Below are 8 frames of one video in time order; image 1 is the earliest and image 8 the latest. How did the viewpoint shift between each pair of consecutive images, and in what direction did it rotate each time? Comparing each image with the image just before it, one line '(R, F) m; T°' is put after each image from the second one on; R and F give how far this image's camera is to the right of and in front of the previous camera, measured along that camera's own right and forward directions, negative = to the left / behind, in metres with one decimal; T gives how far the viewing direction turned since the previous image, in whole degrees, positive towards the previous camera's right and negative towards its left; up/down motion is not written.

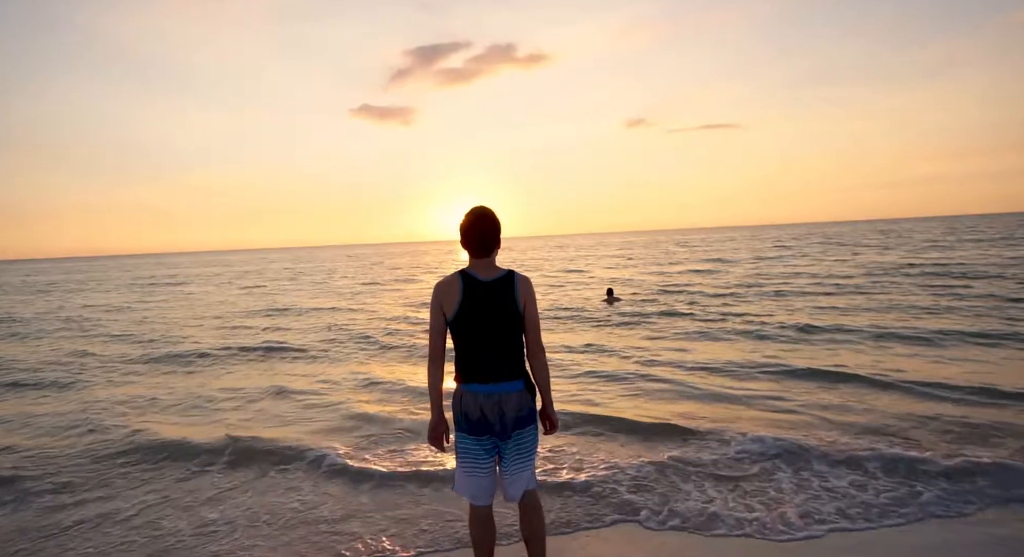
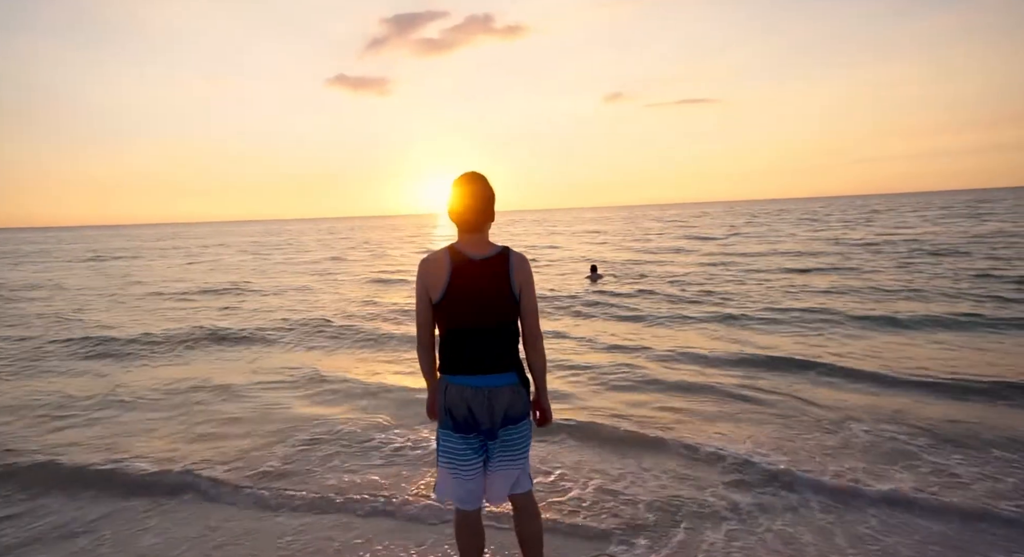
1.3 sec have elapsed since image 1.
(-0.1, +0.6) m; +2°
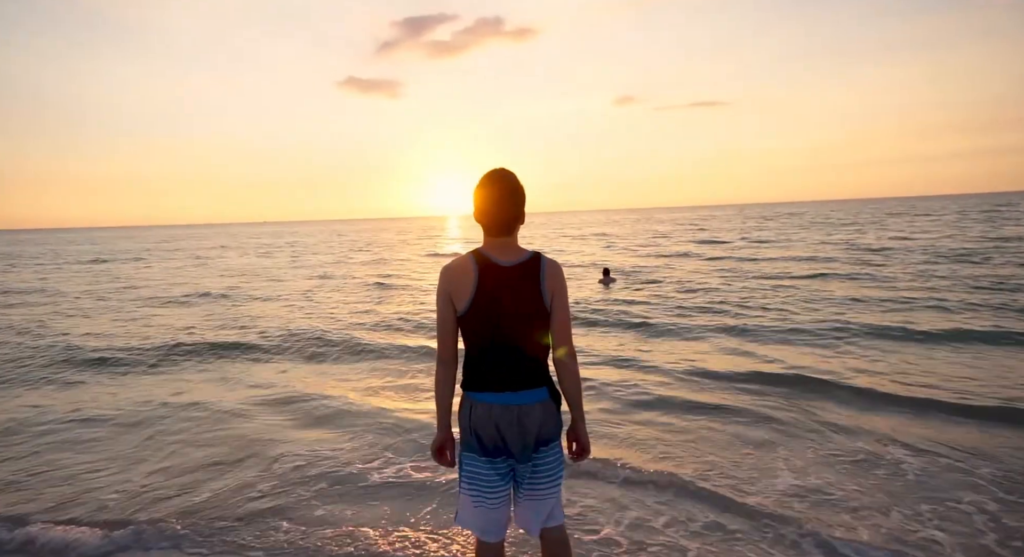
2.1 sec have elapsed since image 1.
(-0.2, +0.5) m; -1°
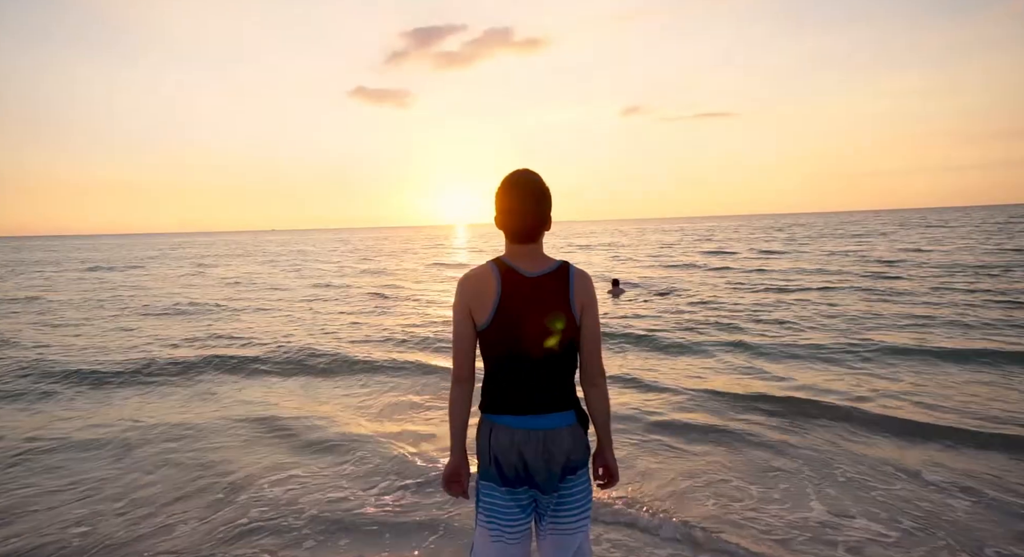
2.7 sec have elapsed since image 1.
(-0.1, +0.4) m; -1°
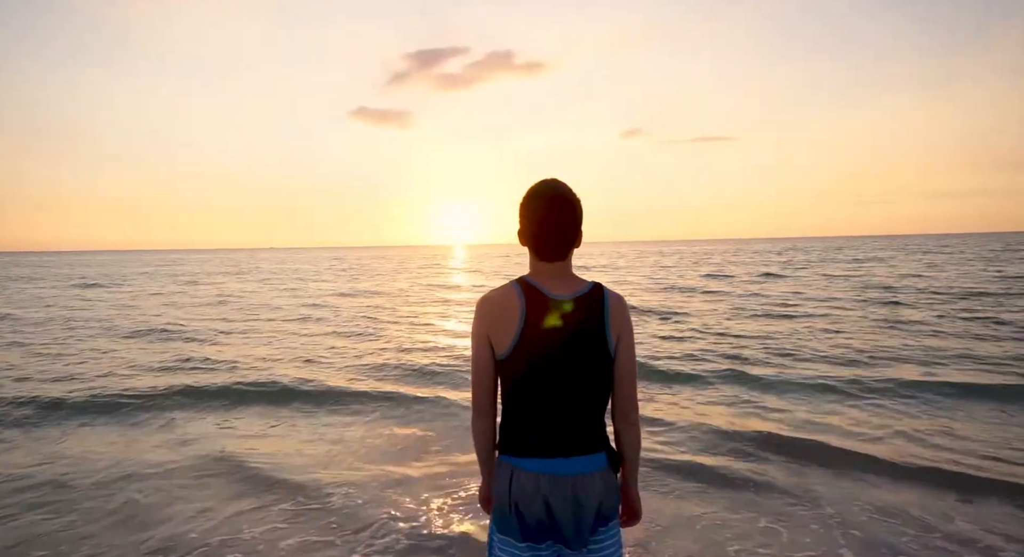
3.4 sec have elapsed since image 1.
(-0.1, +0.5) m; 0°
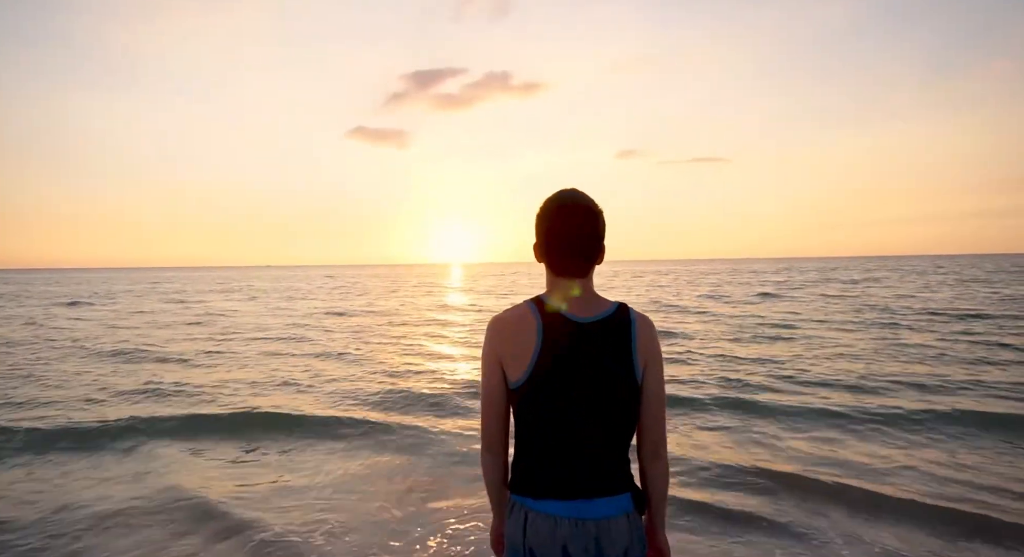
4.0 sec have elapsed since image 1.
(-0.1, +0.4) m; 0°
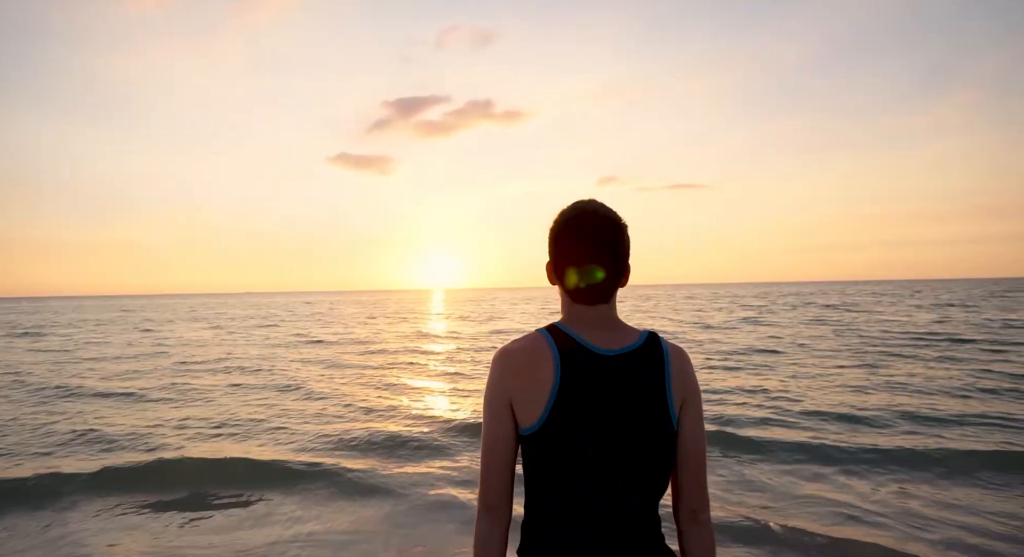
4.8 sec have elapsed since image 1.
(-0.1, +0.6) m; +2°
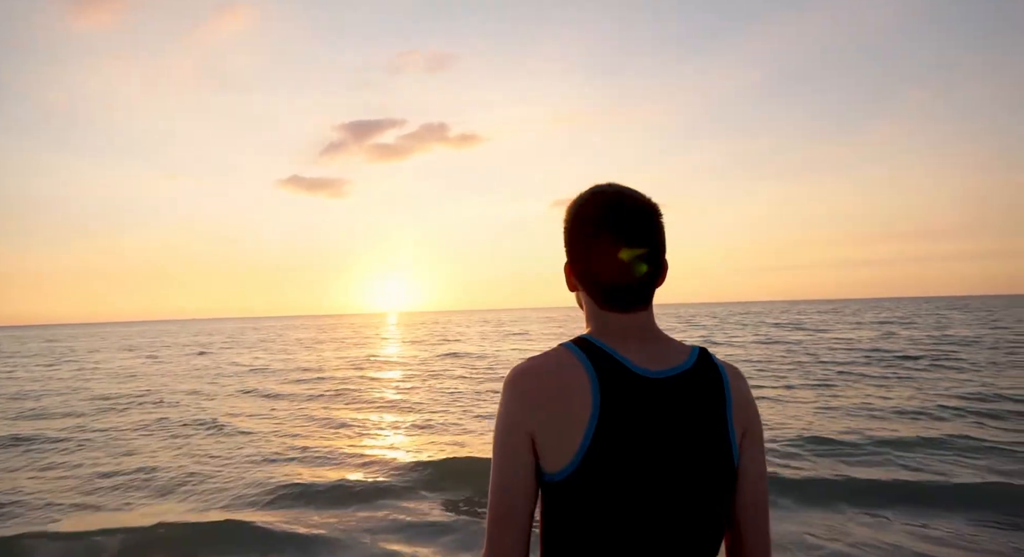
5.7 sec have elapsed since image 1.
(-0.1, +0.7) m; +4°
